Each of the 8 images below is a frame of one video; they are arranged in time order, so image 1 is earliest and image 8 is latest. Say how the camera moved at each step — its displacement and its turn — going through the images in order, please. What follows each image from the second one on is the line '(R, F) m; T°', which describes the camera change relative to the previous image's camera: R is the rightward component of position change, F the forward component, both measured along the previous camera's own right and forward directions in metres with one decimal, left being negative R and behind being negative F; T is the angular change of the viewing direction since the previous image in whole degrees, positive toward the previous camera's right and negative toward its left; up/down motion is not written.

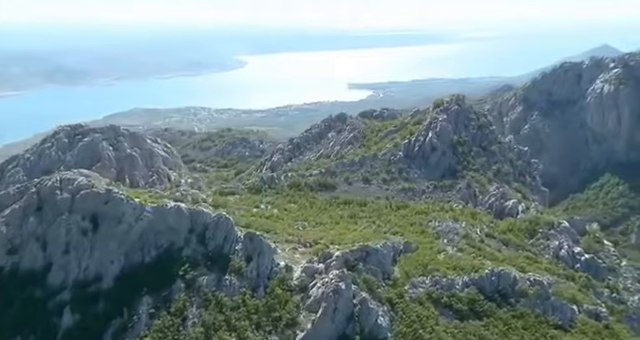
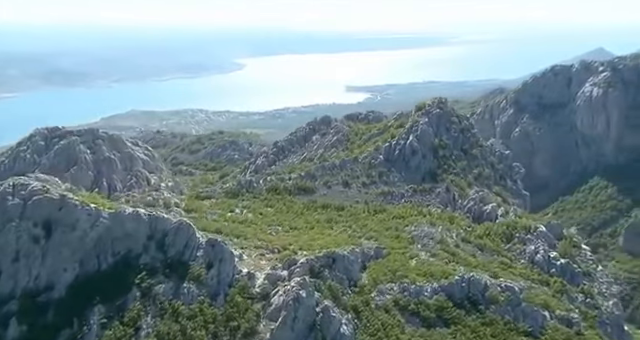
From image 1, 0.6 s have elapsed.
(+1.5, +0.5) m; 0°
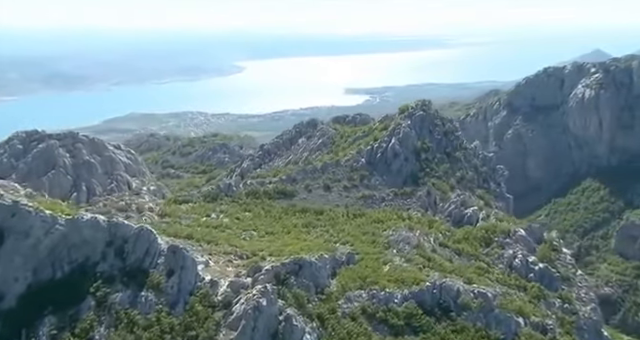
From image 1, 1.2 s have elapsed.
(+1.5, +0.6) m; 0°
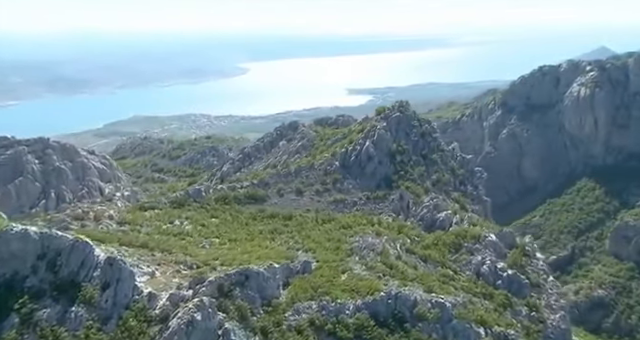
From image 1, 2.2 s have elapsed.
(+2.5, +1.0) m; 0°
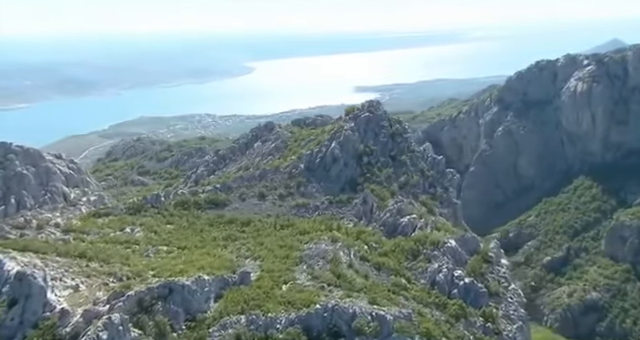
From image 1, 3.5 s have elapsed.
(+3.3, +1.4) m; -1°
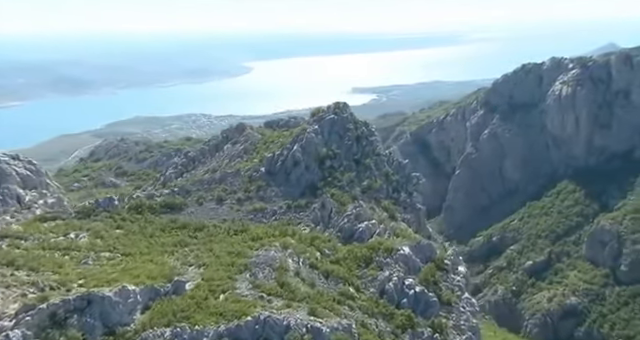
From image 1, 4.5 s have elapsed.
(+2.6, +1.1) m; 0°
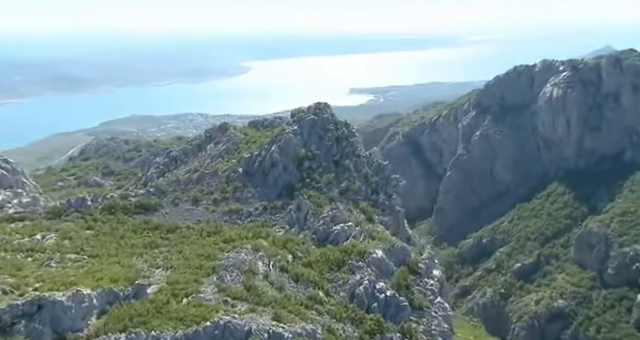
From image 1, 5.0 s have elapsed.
(+1.4, +0.6) m; 0°
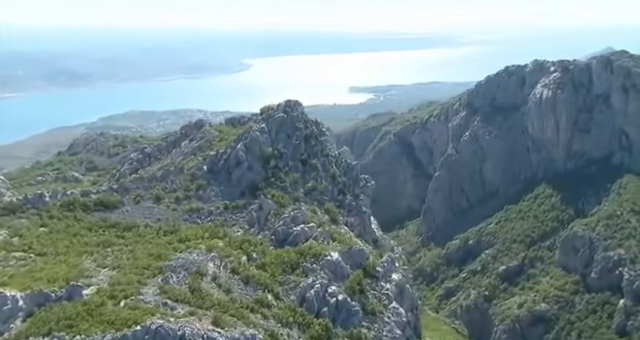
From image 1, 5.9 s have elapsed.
(+2.4, +0.8) m; 0°
